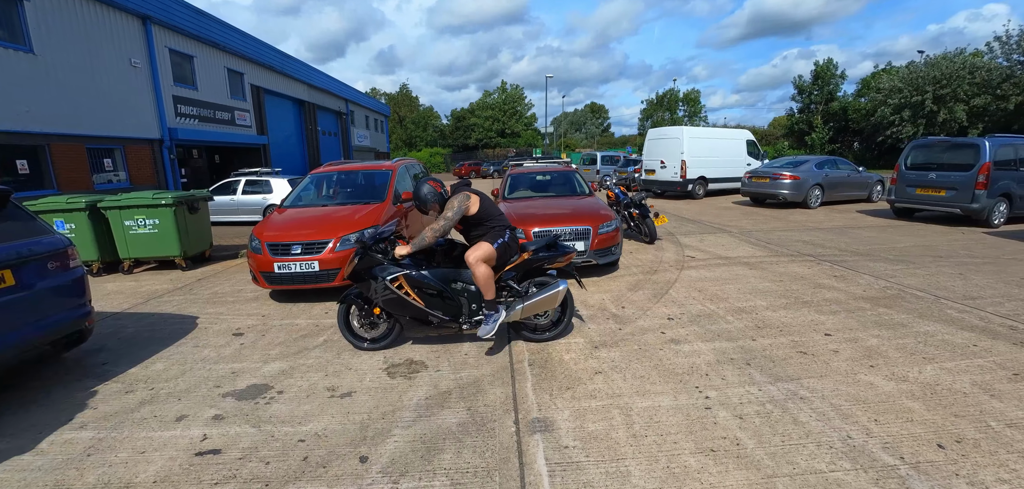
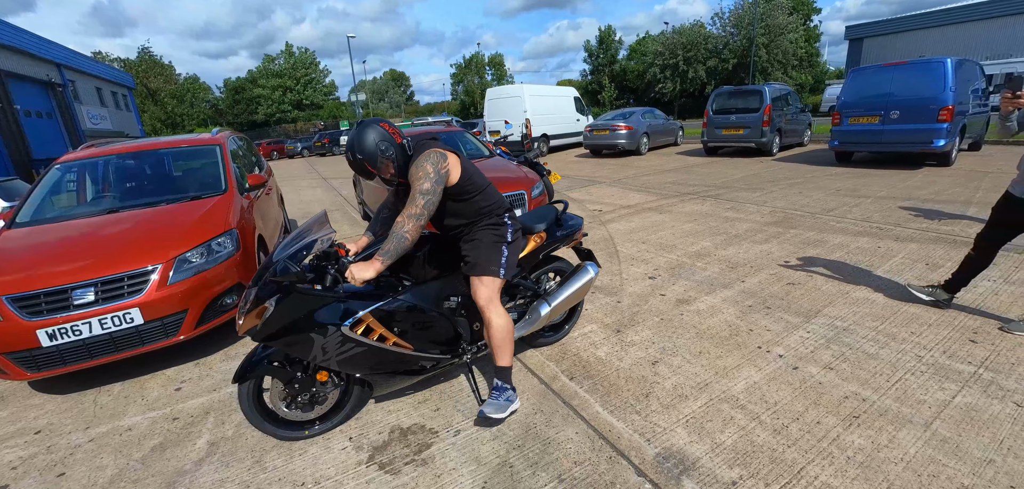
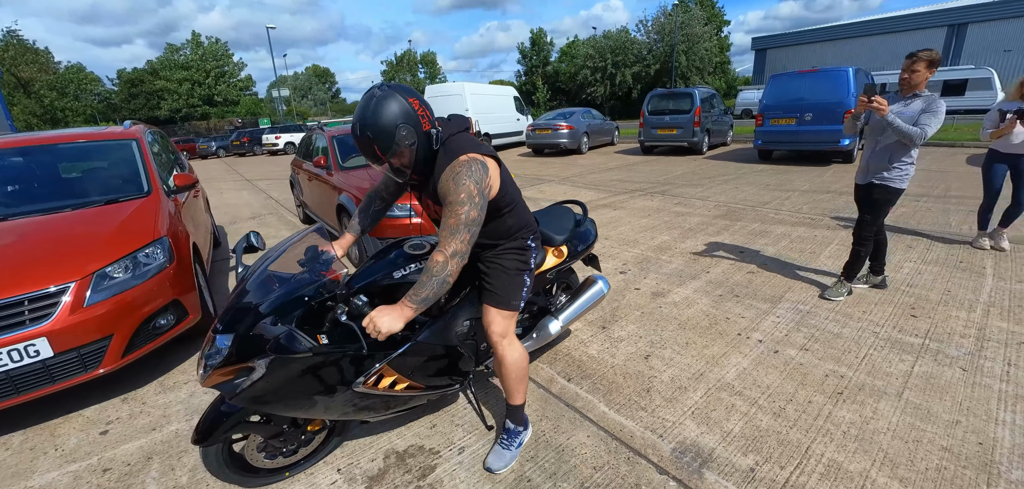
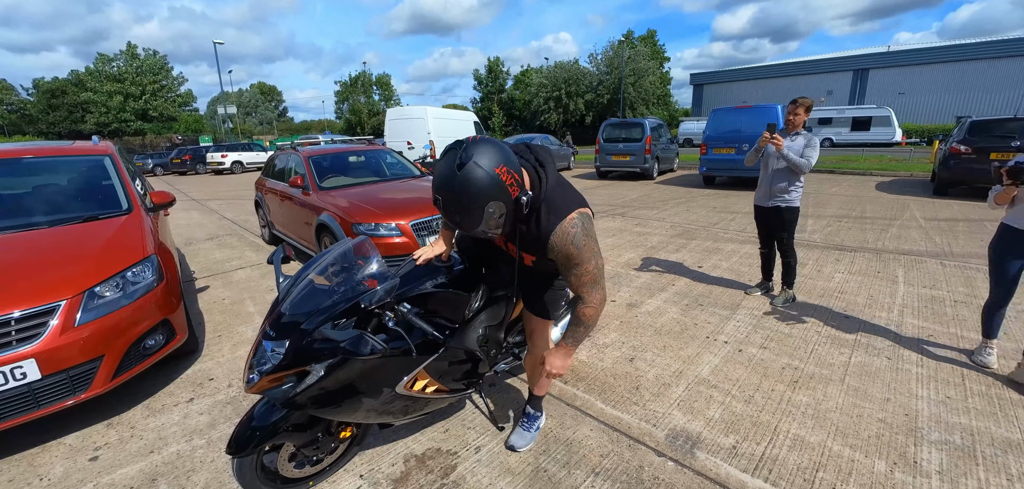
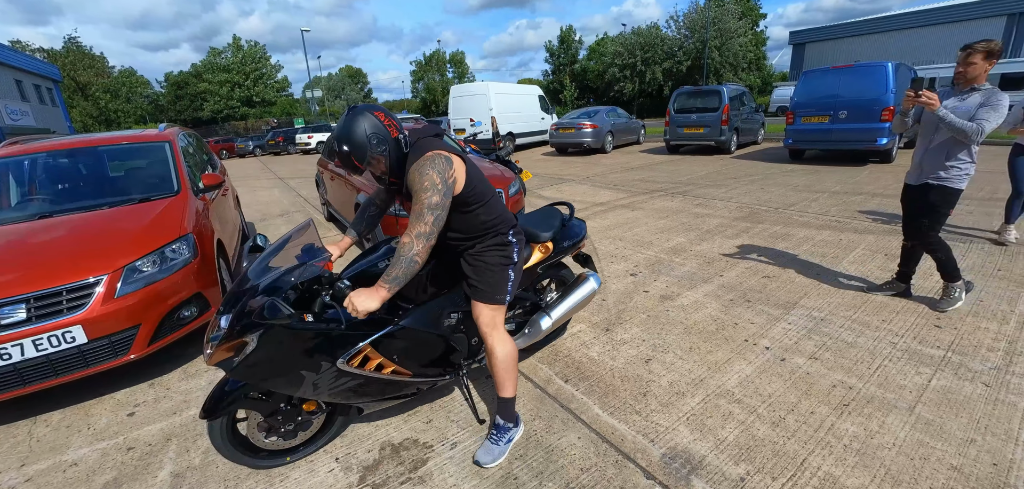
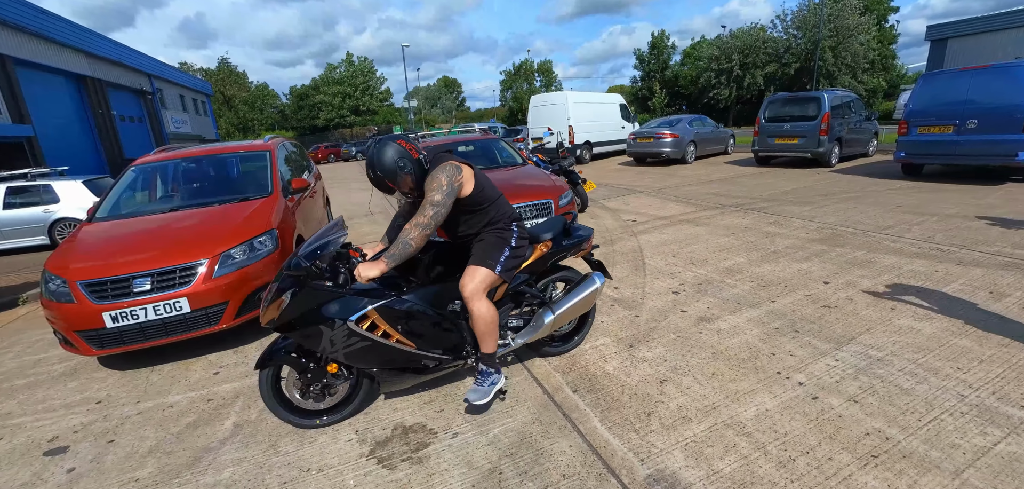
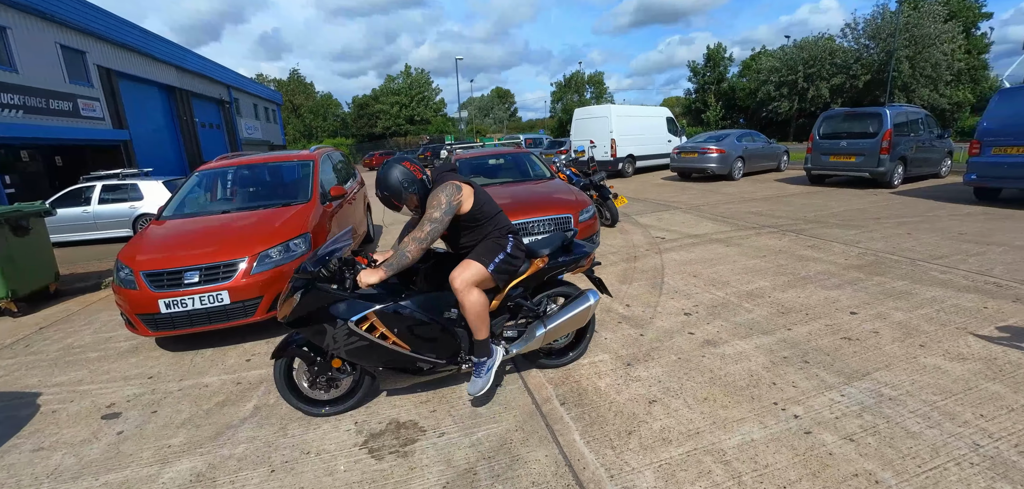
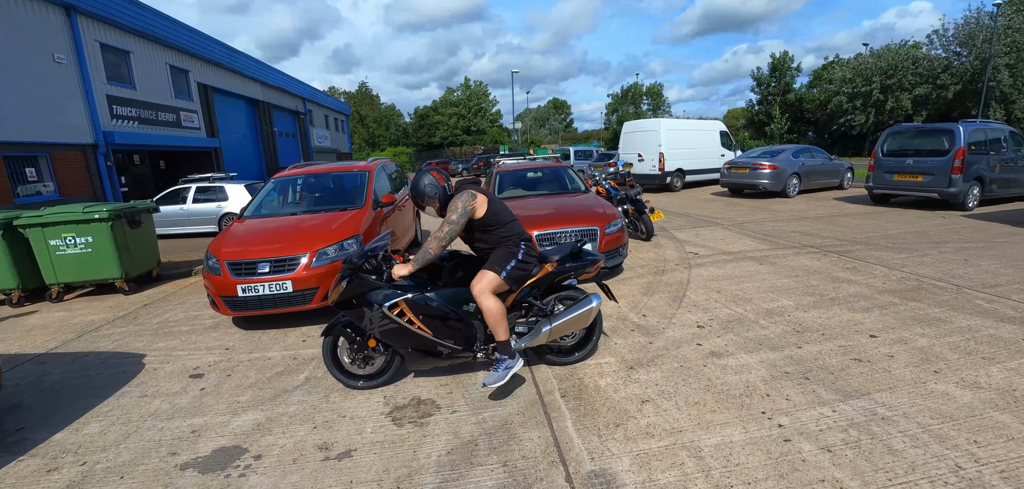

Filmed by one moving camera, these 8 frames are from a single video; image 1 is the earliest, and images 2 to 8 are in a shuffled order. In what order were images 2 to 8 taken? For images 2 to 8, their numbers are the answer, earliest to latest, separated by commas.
8, 7, 6, 2, 5, 3, 4
